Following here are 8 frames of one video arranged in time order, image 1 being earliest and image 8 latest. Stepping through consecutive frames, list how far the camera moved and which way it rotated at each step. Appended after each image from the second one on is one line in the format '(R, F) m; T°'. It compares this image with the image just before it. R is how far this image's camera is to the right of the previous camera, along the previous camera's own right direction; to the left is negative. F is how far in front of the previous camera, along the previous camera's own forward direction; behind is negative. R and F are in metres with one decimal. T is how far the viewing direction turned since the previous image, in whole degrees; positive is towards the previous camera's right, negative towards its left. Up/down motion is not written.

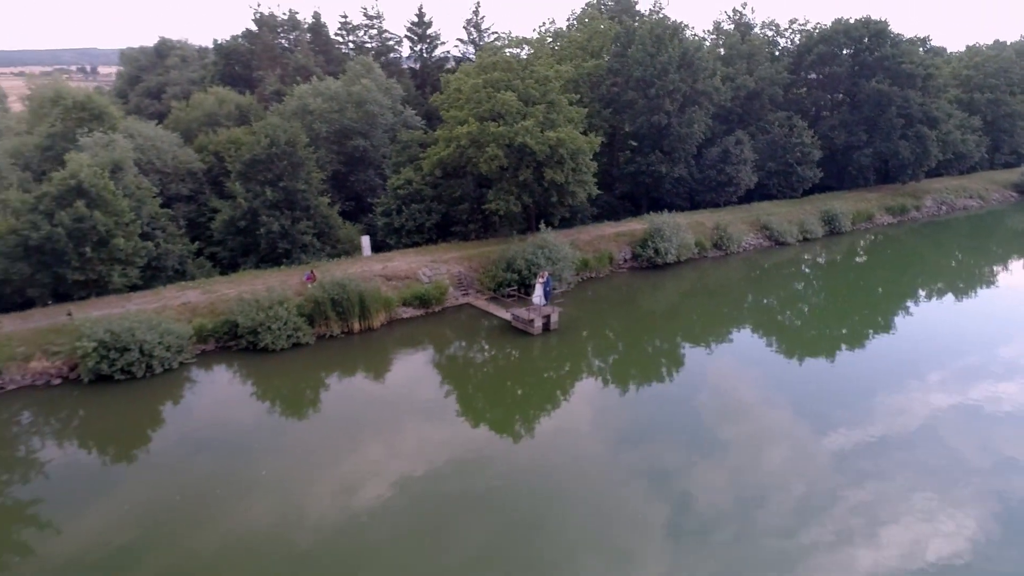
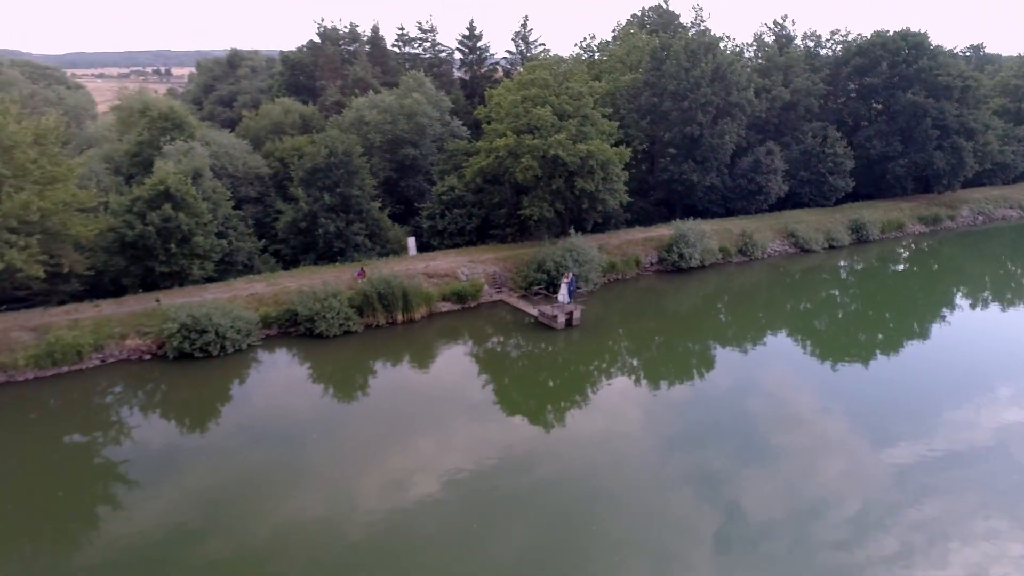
(+0.7, -1.9) m; -4°
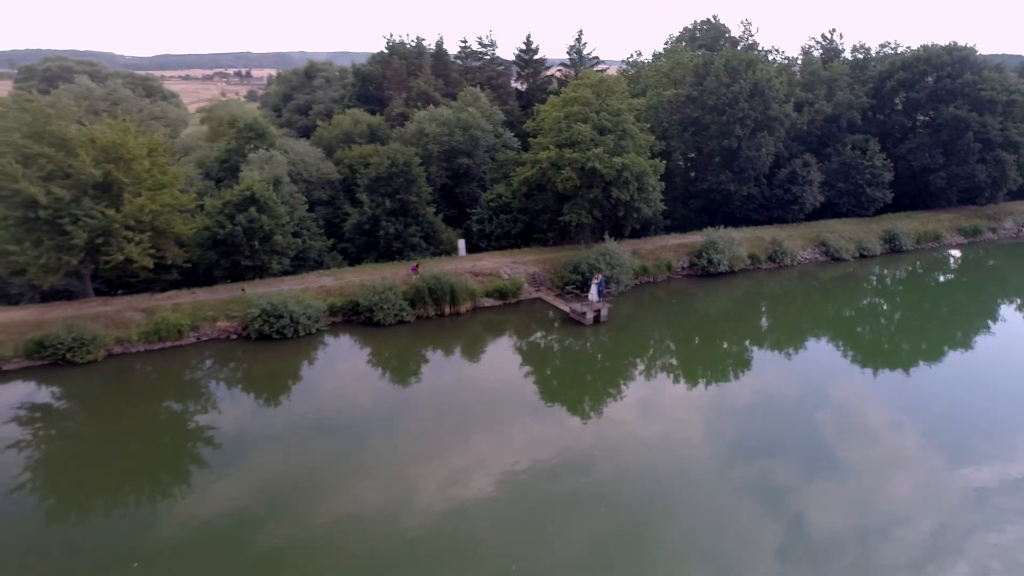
(+0.9, -2.4) m; -5°
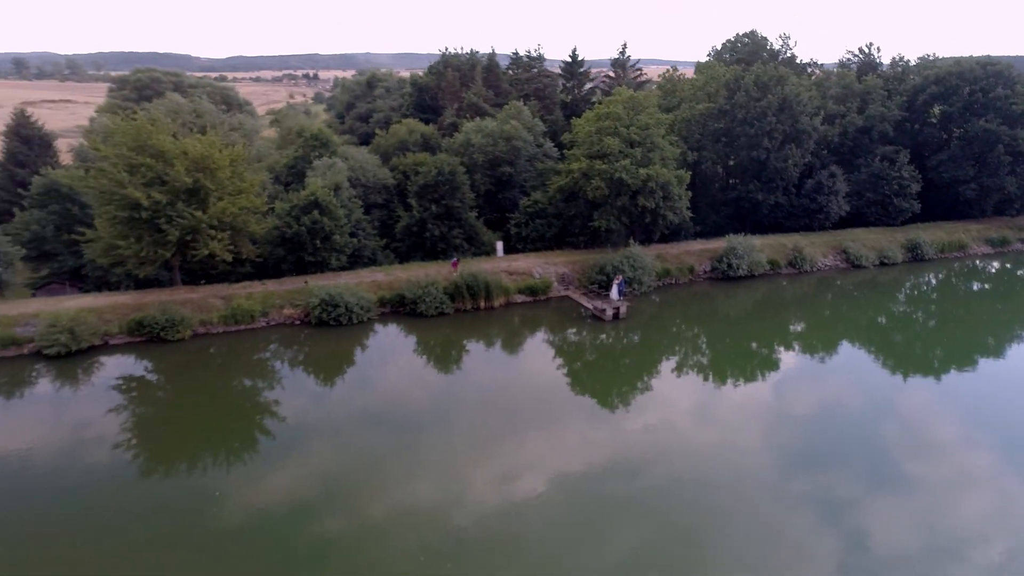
(+0.9, -2.5) m; -4°
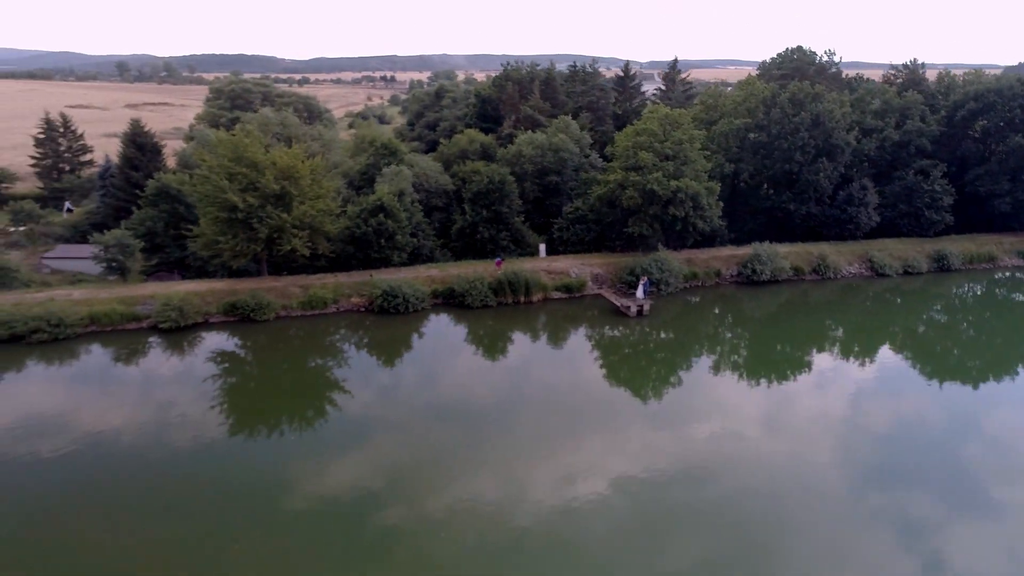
(+1.2, -3.2) m; -5°
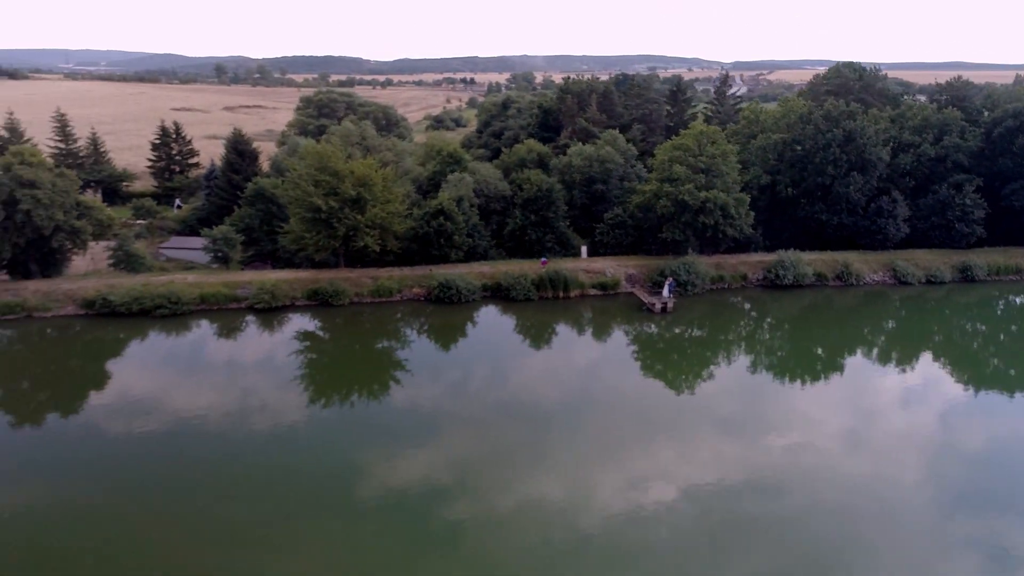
(+1.5, -3.8) m; -6°
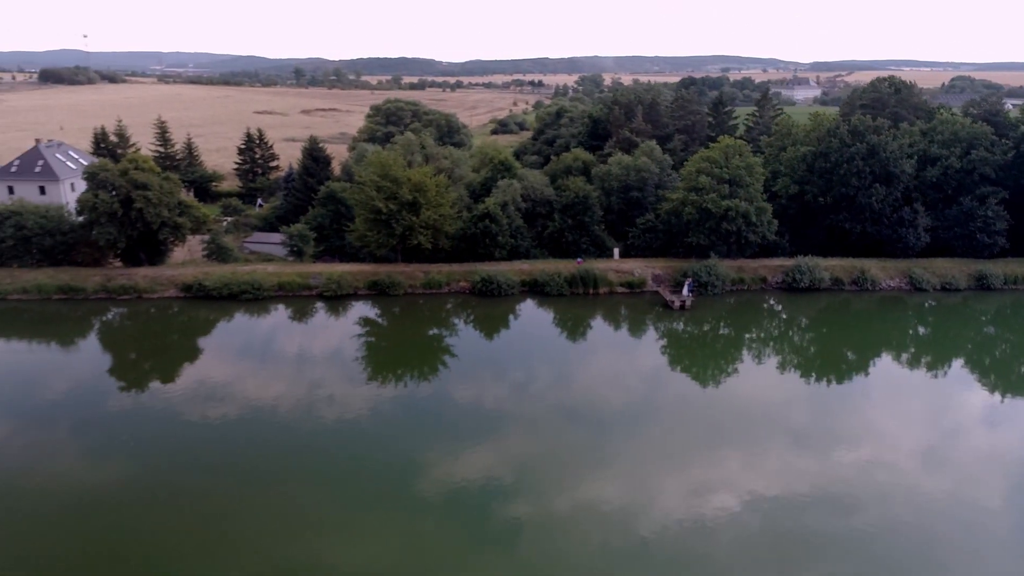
(+1.5, -3.8) m; -5°
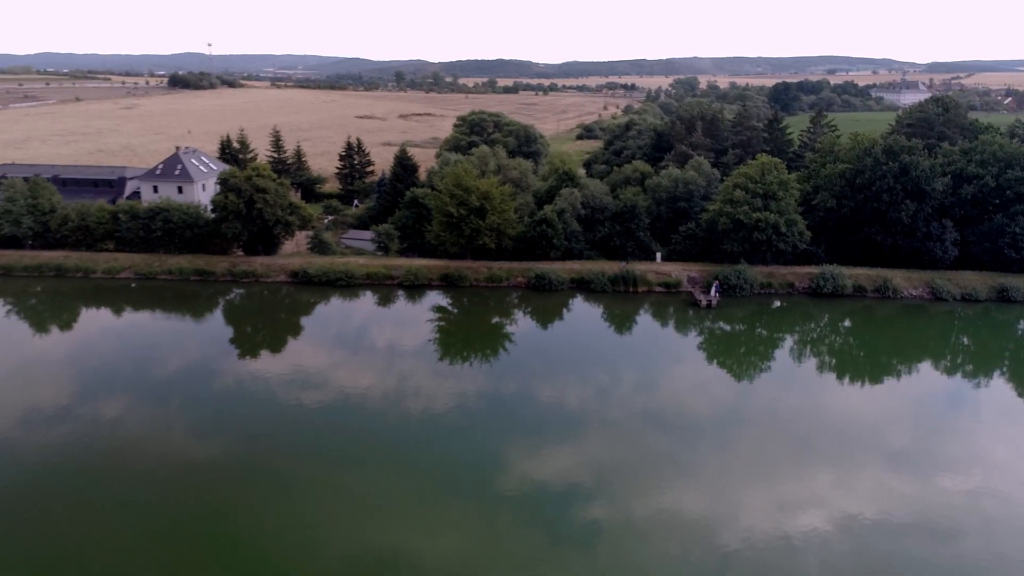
(+2.2, -5.6) m; -7°
